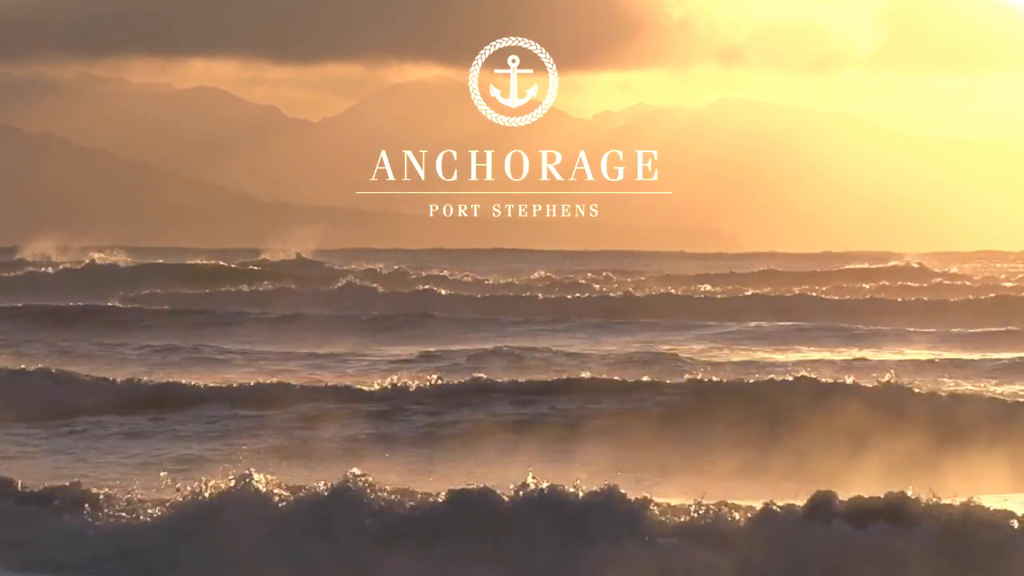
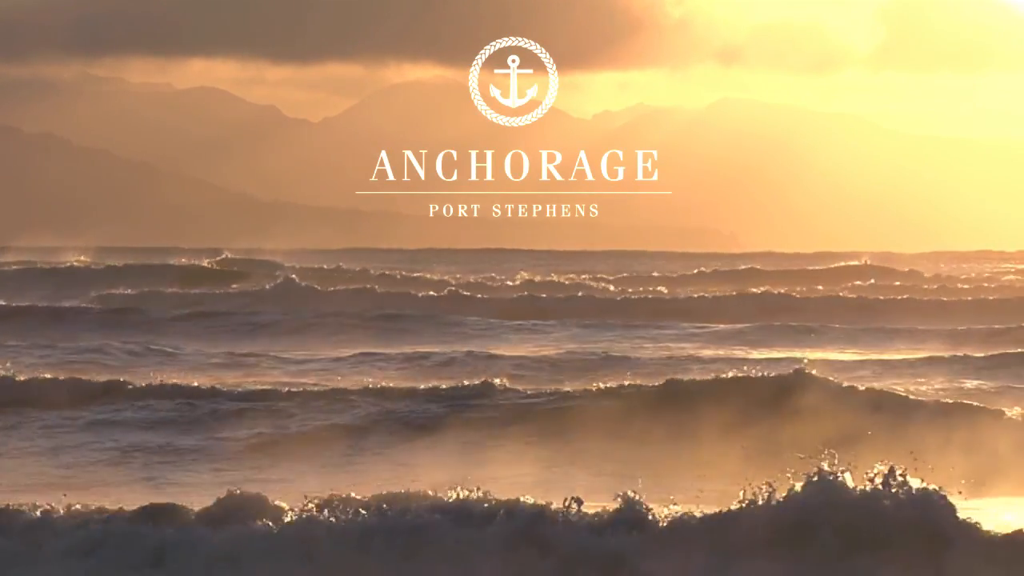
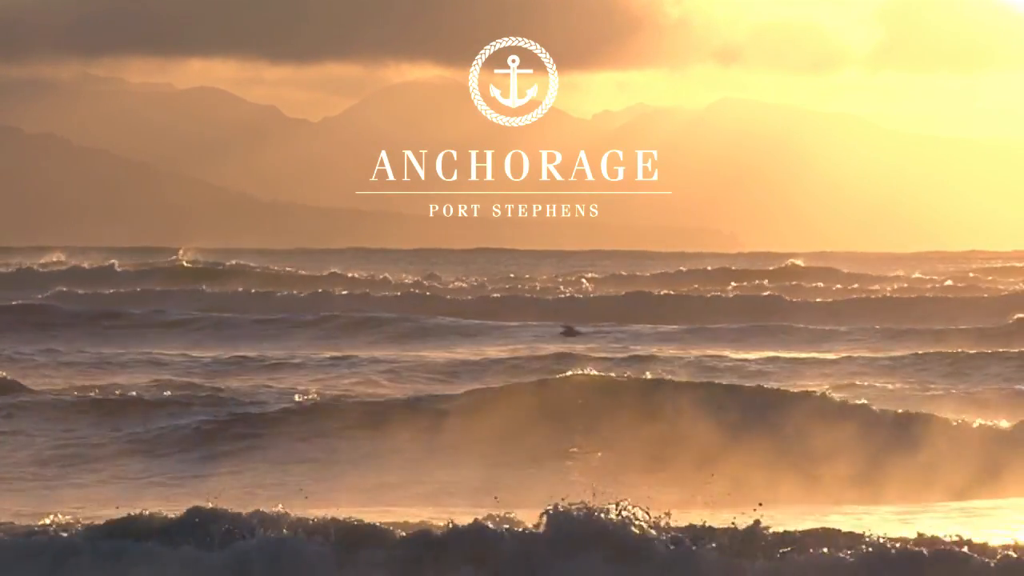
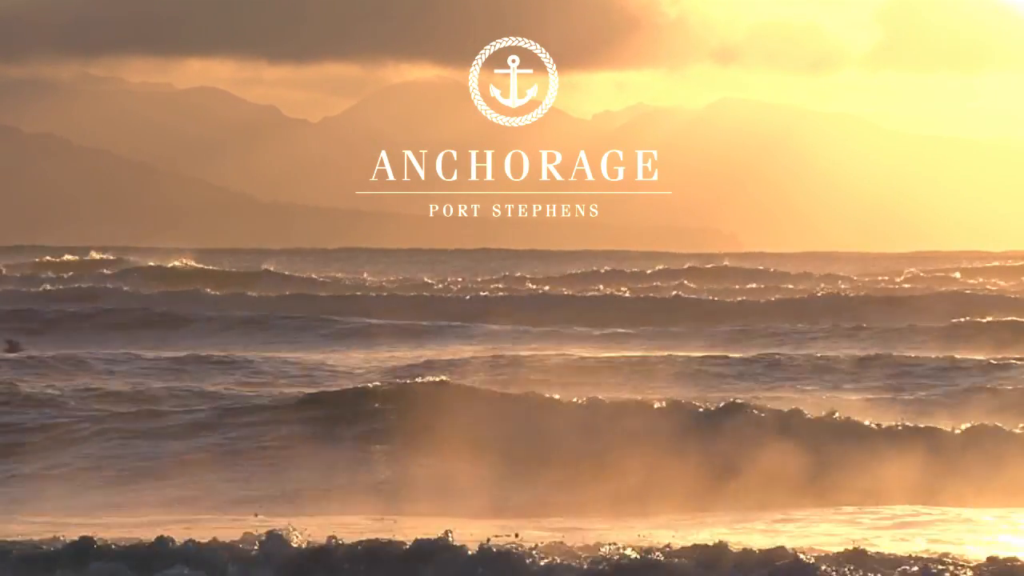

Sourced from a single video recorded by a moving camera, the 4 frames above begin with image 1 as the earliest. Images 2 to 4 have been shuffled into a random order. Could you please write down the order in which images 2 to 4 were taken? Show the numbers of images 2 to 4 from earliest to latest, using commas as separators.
2, 3, 4
